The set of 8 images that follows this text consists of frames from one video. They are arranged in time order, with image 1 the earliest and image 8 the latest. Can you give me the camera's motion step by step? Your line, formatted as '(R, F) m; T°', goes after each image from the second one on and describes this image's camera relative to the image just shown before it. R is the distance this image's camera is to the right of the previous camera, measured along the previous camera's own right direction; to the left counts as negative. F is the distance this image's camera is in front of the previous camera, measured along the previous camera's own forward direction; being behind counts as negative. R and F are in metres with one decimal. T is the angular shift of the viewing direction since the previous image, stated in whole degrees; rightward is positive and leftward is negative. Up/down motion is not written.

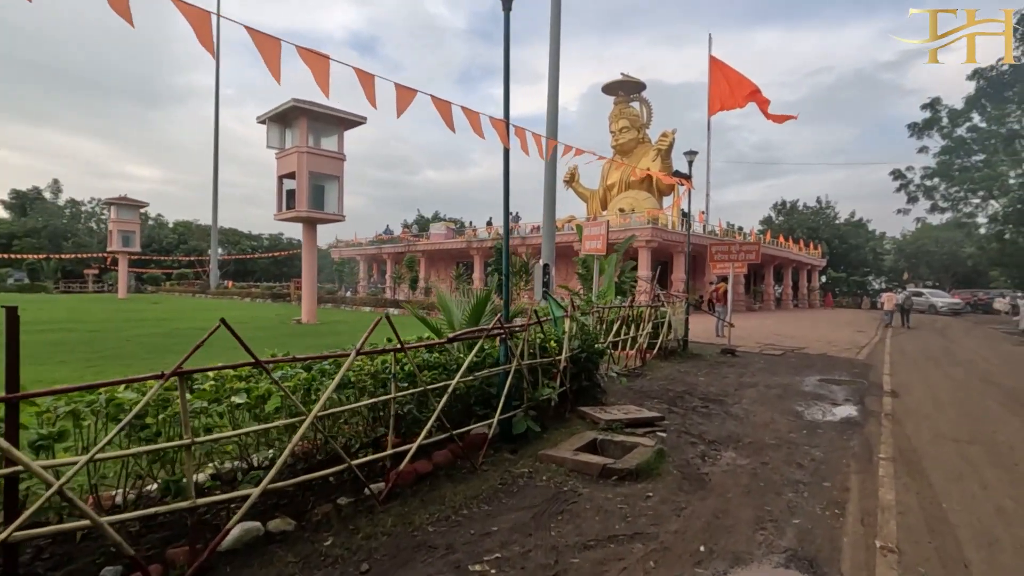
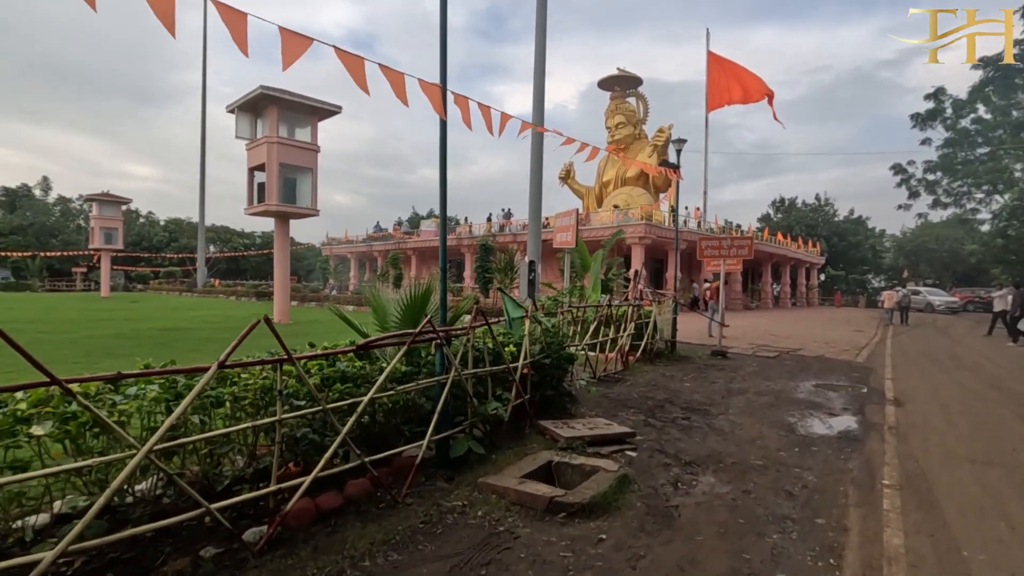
(+0.5, +0.7) m; 0°
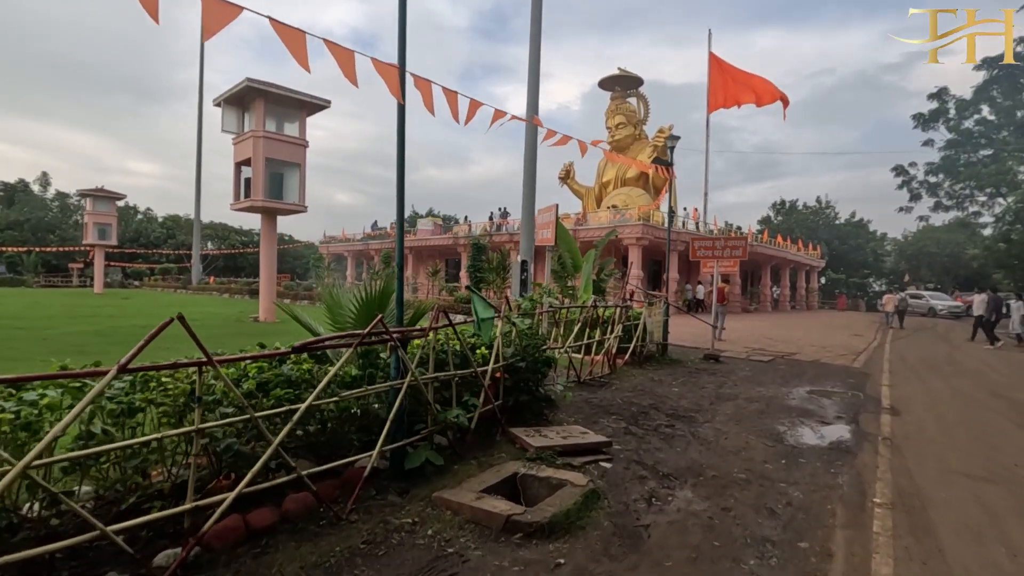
(+0.3, +0.3) m; 0°
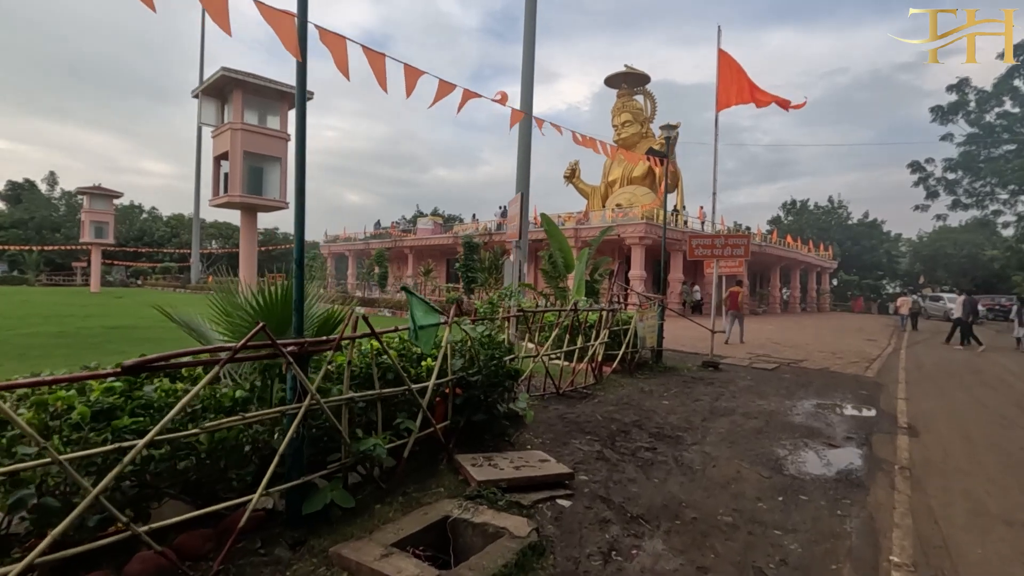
(+0.5, +0.7) m; -1°
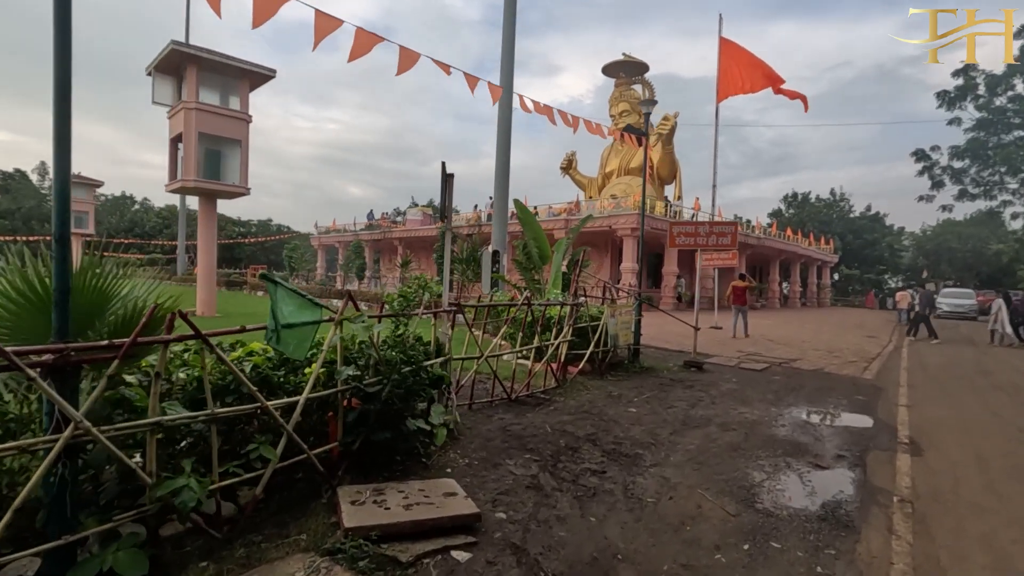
(+0.6, +0.9) m; 0°
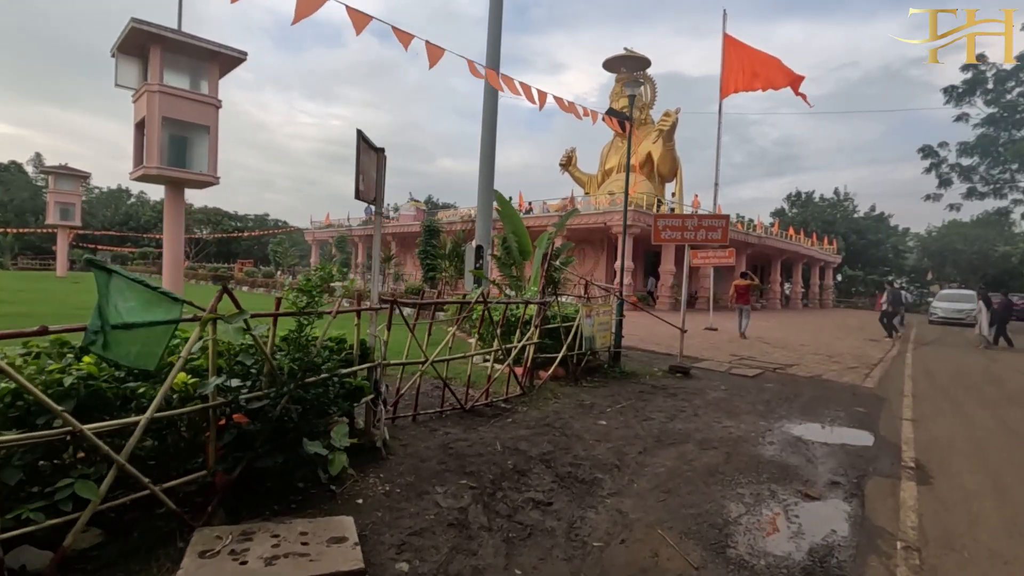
(+0.5, +0.7) m; 0°
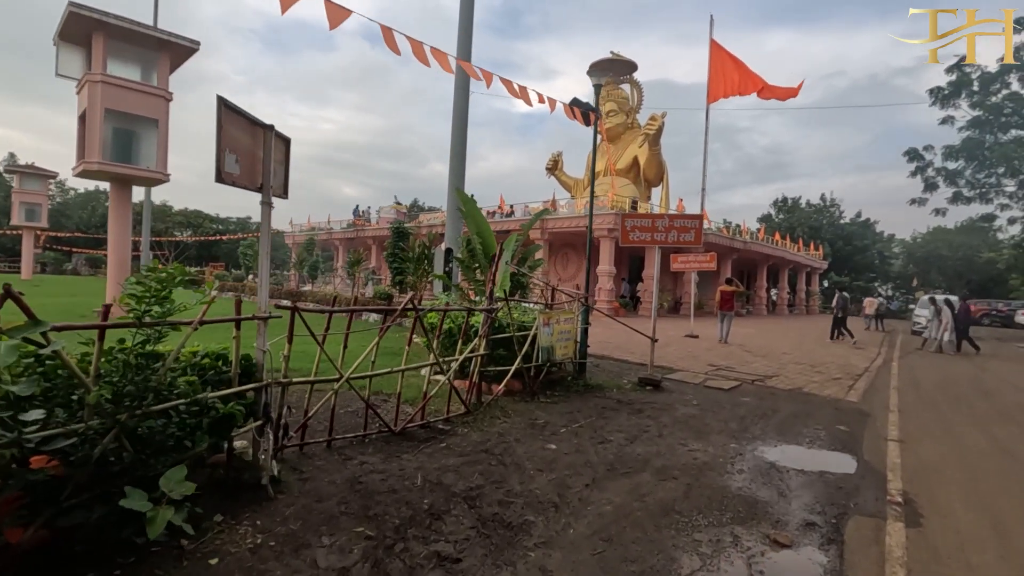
(+0.5, +0.6) m; +1°
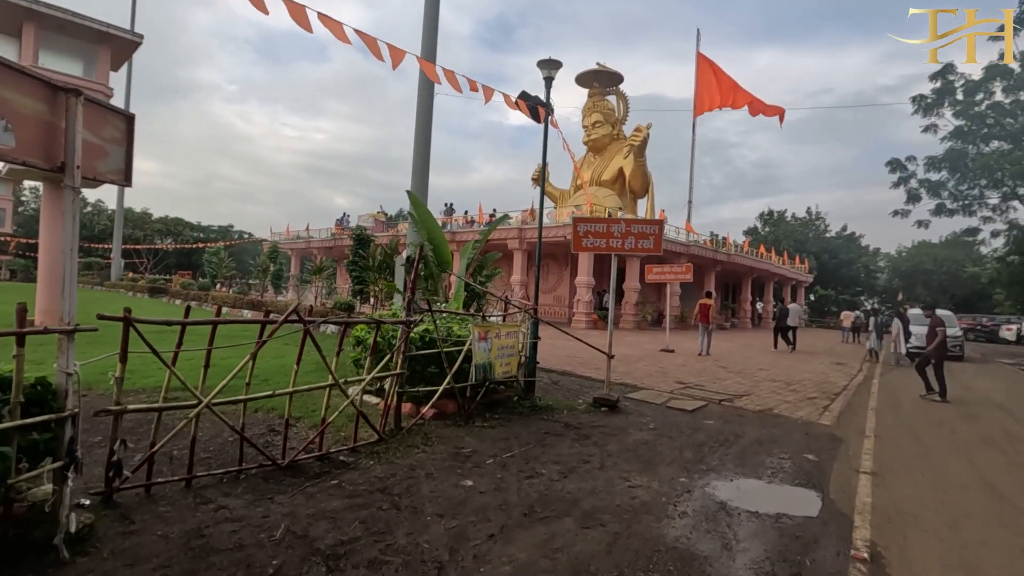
(+0.6, +0.7) m; +1°
